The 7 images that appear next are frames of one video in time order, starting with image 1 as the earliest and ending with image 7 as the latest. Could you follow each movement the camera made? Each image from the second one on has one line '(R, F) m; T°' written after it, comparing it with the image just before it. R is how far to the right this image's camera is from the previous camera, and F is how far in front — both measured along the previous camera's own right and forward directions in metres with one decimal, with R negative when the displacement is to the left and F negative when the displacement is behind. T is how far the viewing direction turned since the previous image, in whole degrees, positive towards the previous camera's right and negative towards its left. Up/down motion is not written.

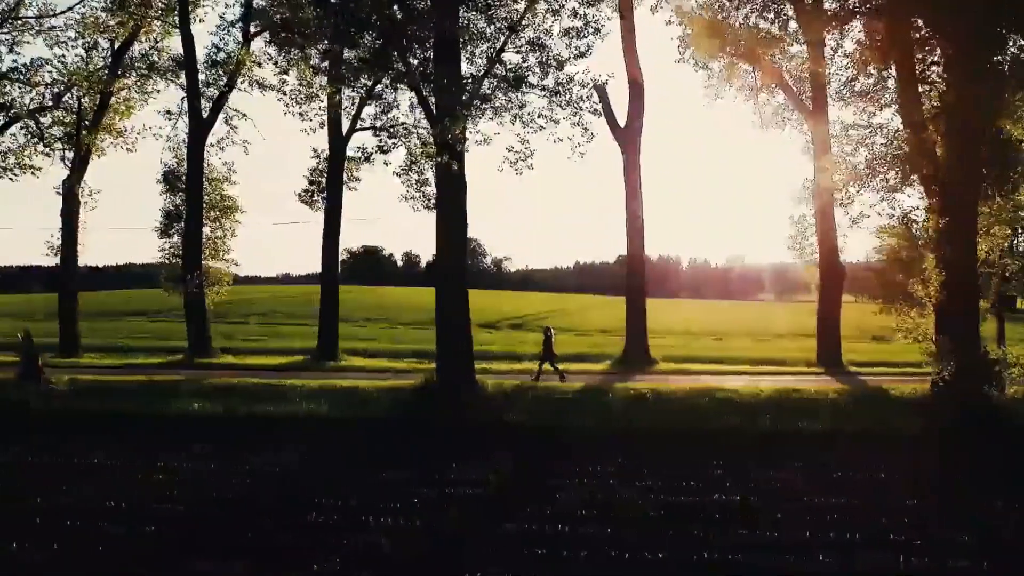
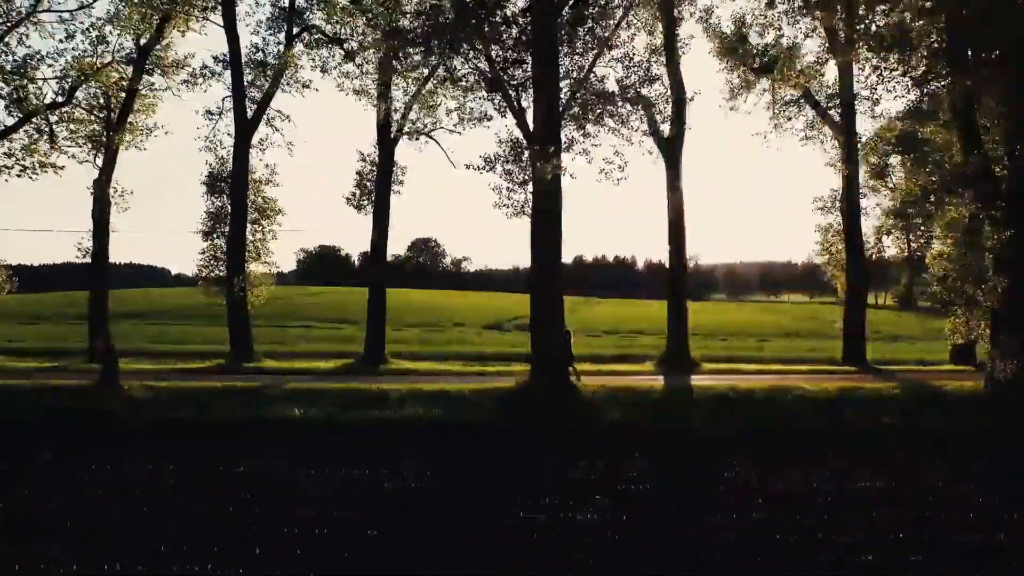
(+0.4, +0.3) m; -5°
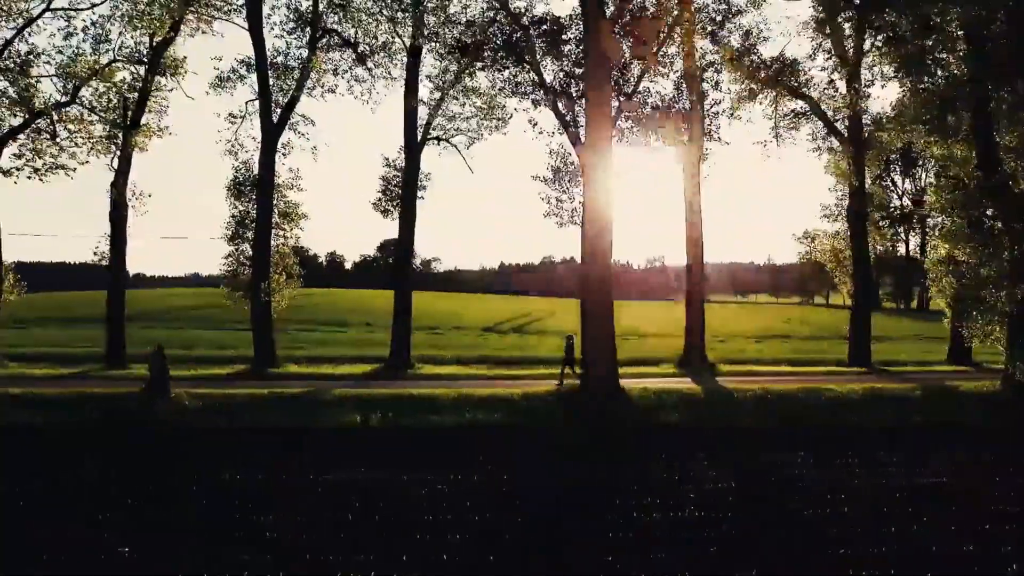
(-0.7, -0.1) m; +3°
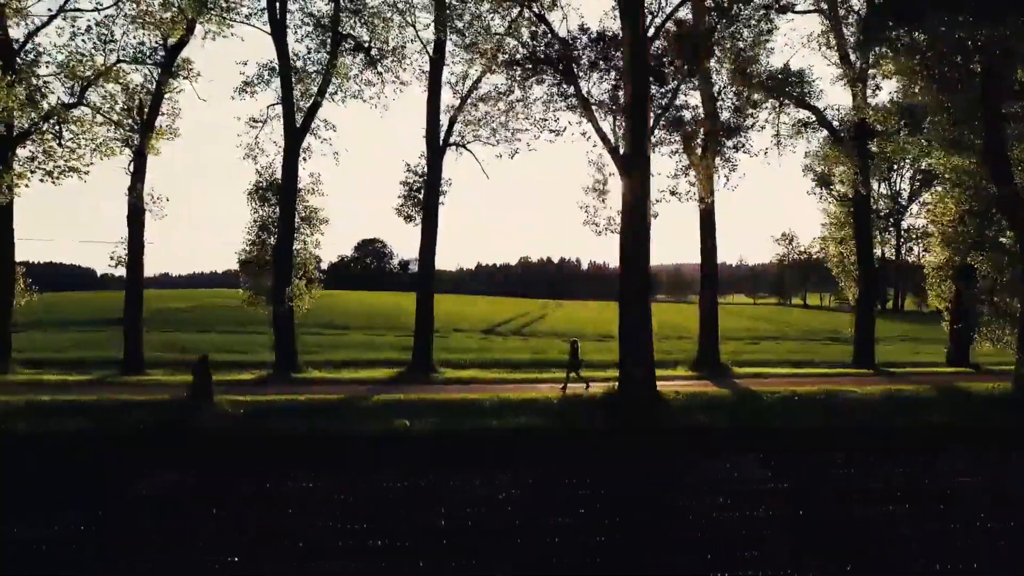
(-0.5, -0.1) m; +2°
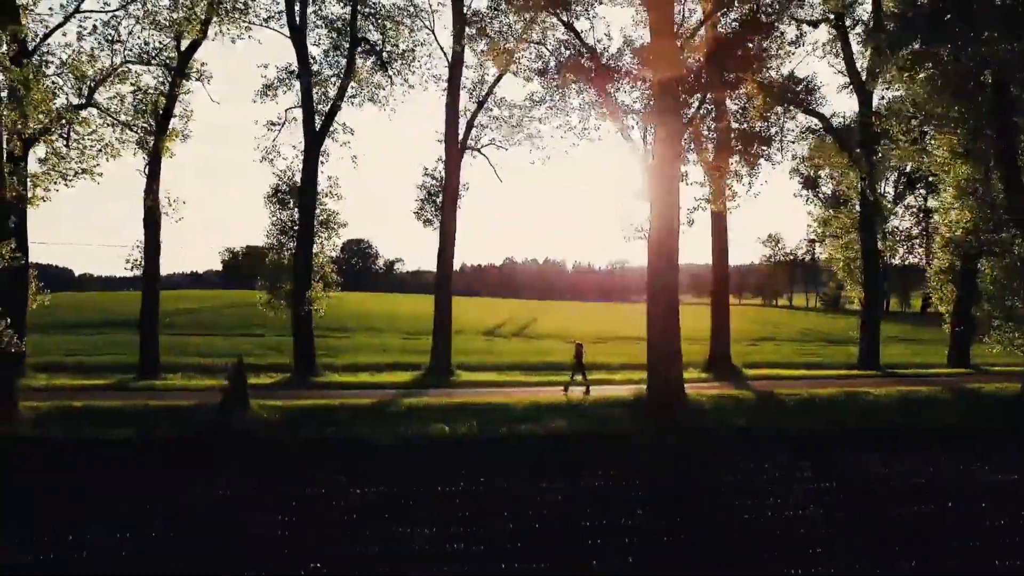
(-0.4, -0.1) m; +2°
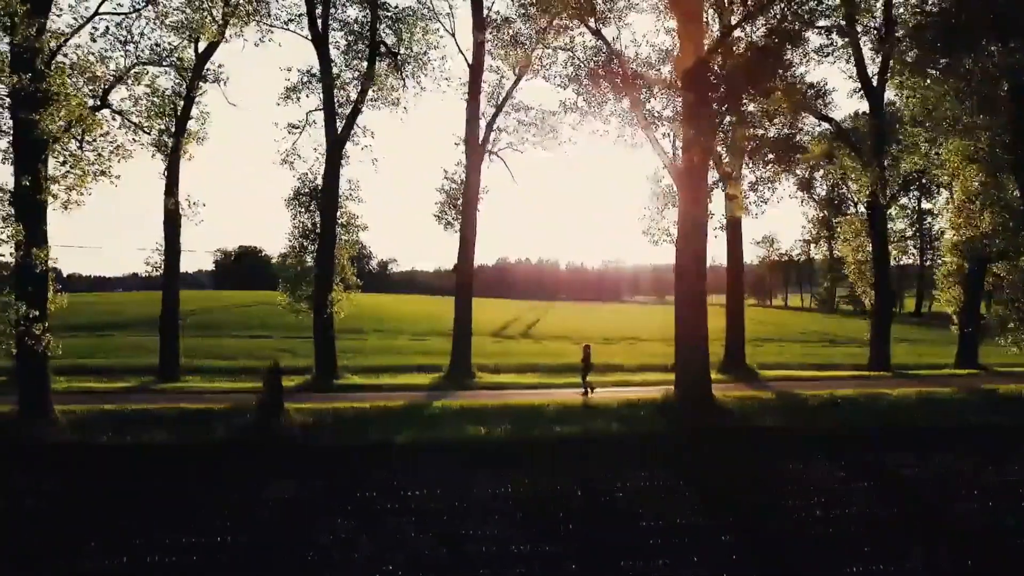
(-0.3, 0.0) m; +1°
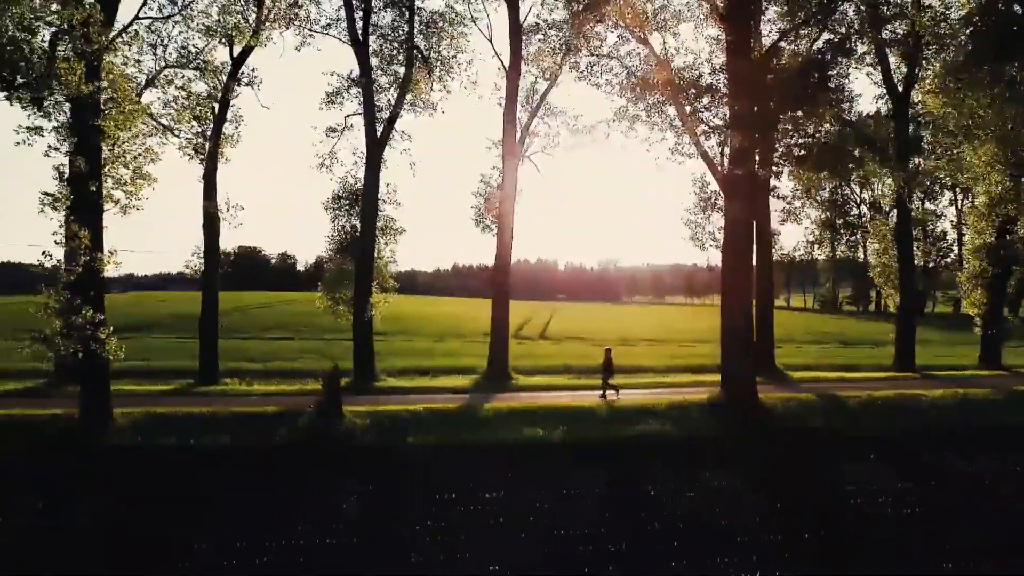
(-0.4, -0.1) m; +1°
